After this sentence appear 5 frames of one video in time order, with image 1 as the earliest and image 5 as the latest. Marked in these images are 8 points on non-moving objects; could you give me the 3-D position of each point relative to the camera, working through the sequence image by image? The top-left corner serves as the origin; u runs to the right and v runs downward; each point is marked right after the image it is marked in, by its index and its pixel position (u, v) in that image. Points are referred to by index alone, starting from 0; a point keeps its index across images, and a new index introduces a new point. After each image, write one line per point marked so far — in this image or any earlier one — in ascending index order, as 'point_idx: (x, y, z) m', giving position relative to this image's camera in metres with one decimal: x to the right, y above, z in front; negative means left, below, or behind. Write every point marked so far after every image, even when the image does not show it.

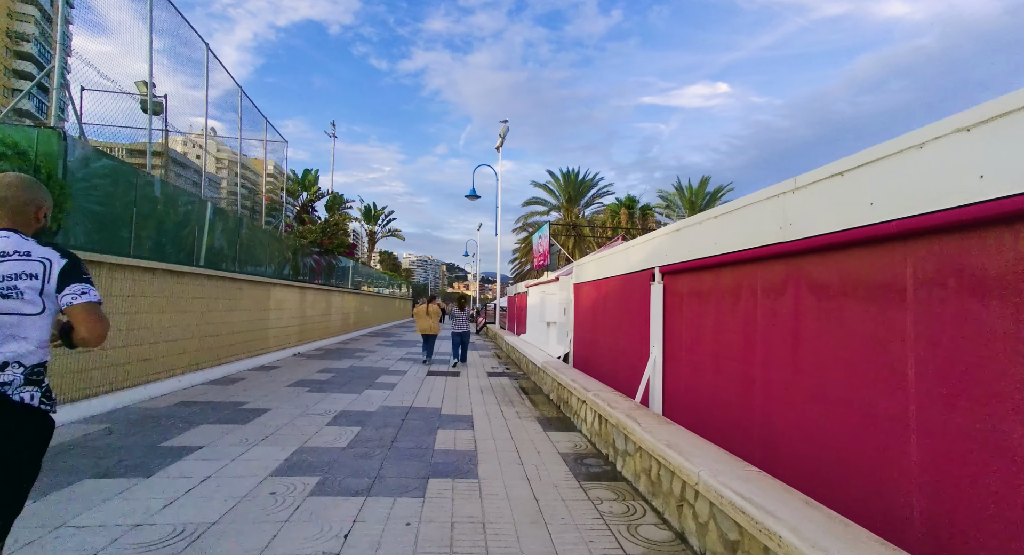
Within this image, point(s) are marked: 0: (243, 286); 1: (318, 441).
0: (-5.3, -0.2, +9.5) m
1: (-1.9, -1.6, +4.6) m
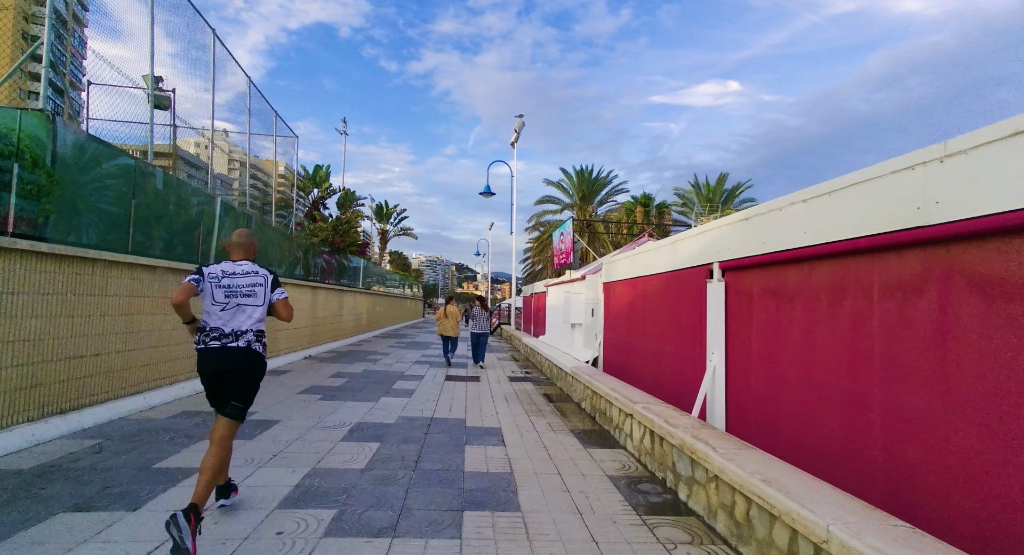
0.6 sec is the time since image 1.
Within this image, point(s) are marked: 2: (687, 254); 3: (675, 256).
0: (-4.9, -0.2, +9.0) m
1: (-1.5, -1.6, +4.1) m
2: (+1.8, +0.2, +5.0) m
3: (+1.8, +0.2, +5.3) m
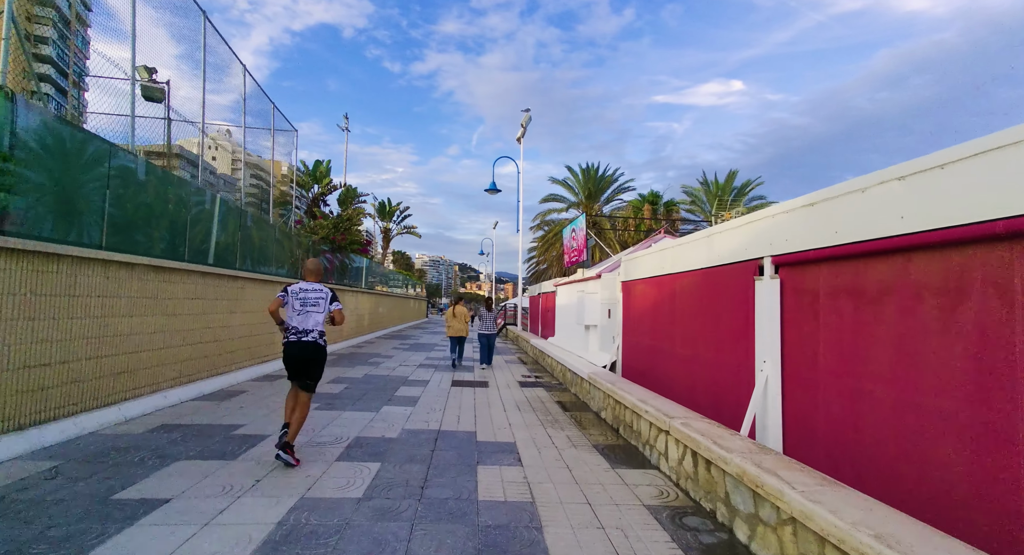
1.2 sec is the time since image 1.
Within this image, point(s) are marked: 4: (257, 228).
0: (-4.7, -0.1, +8.4) m
1: (-1.4, -1.5, +3.5) m
2: (+2.0, +0.3, +4.4) m
3: (+2.0, +0.3, +4.7) m
4: (-5.1, +1.0, +9.6) m
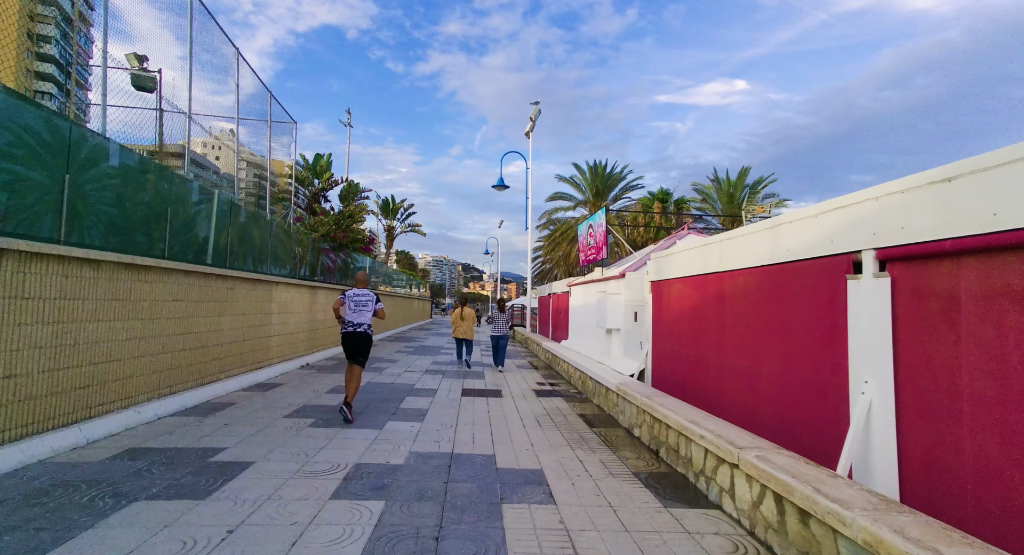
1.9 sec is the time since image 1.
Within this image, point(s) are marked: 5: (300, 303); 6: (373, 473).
0: (-4.4, -0.1, +7.7) m
1: (-1.1, -1.5, +2.8) m
2: (+2.2, +0.3, +3.6) m
3: (+2.2, +0.3, +3.9) m
4: (-4.8, +1.0, +8.9) m
5: (-4.7, -0.6, +10.5) m
6: (-1.2, -1.6, +4.0) m
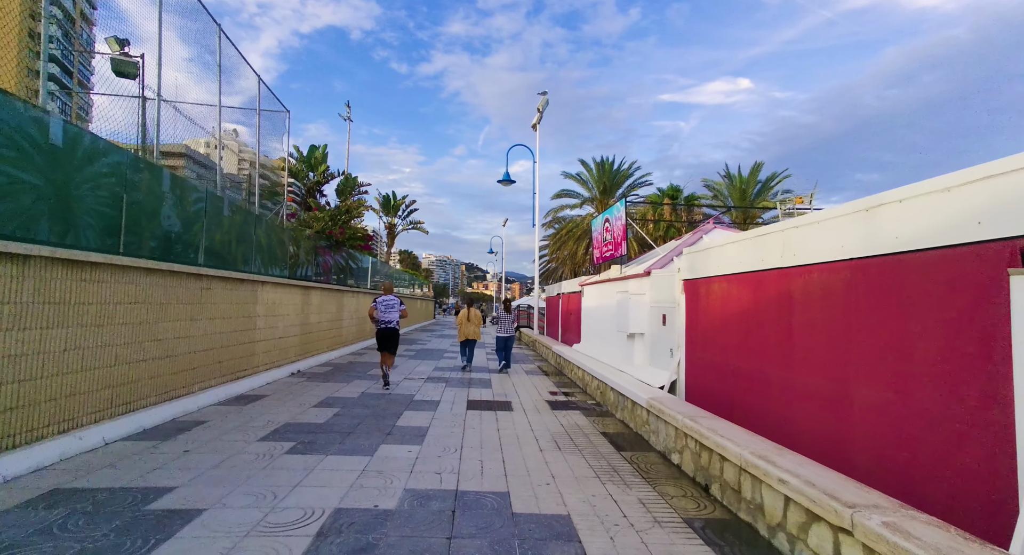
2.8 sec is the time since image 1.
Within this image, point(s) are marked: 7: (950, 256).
0: (-4.3, -0.1, +6.9) m
1: (-1.0, -1.5, +1.9) m
2: (+2.3, +0.3, +2.8) m
3: (+2.3, +0.3, +3.0) m
4: (-4.6, +1.0, +8.1) m
5: (-4.5, -0.5, +9.7) m
6: (-1.0, -1.6, +3.1) m
7: (+2.3, +0.1, +2.6) m
